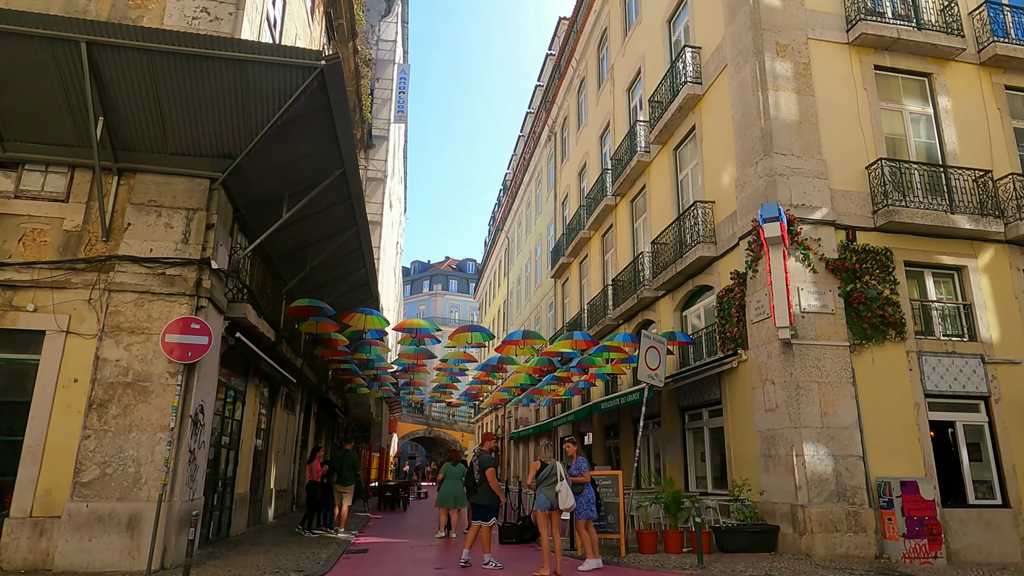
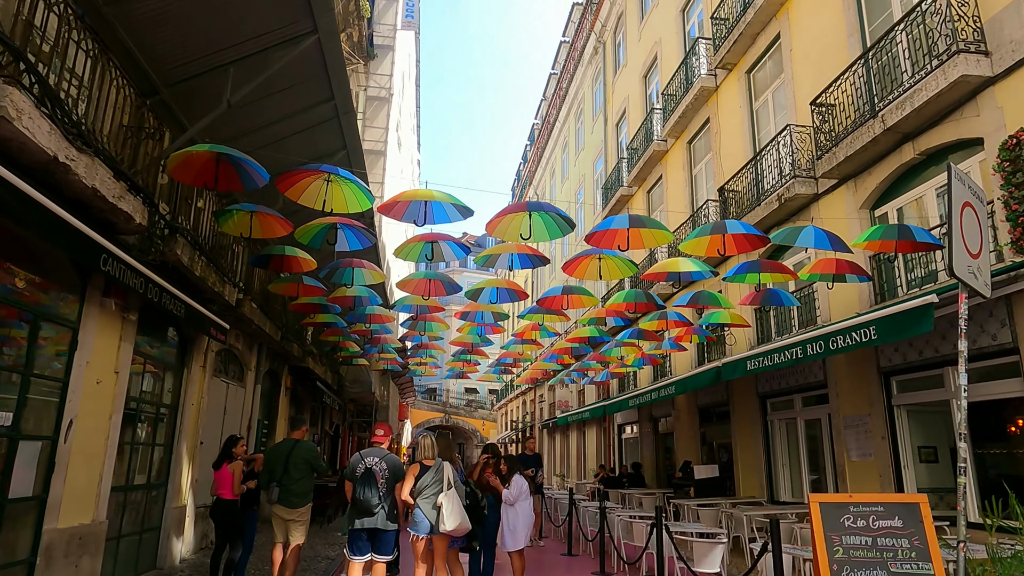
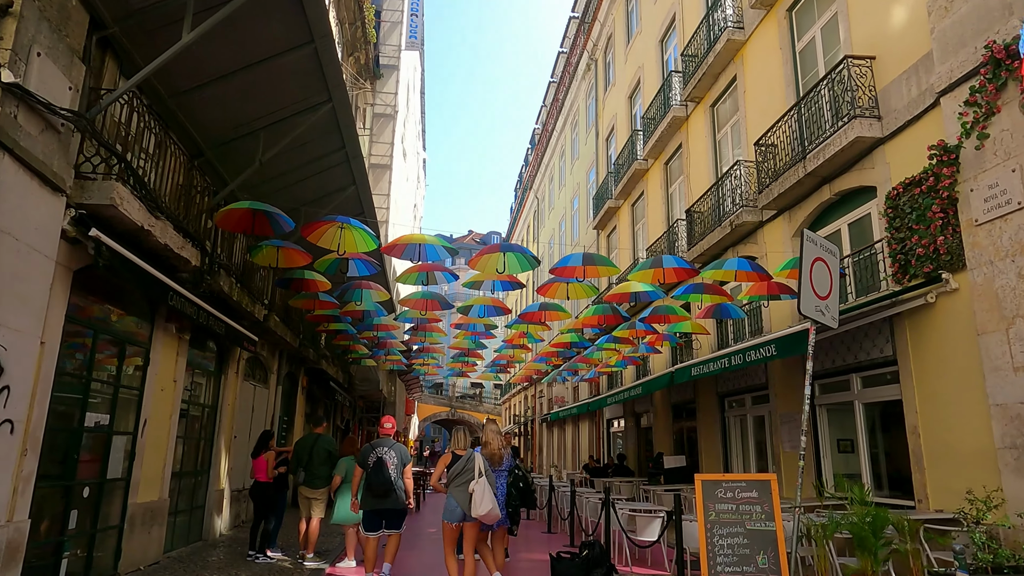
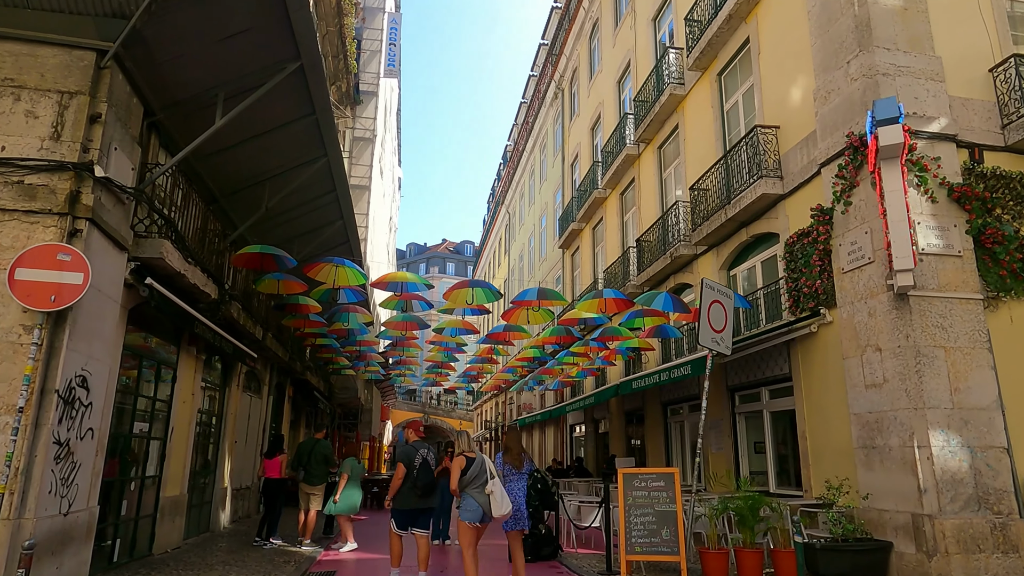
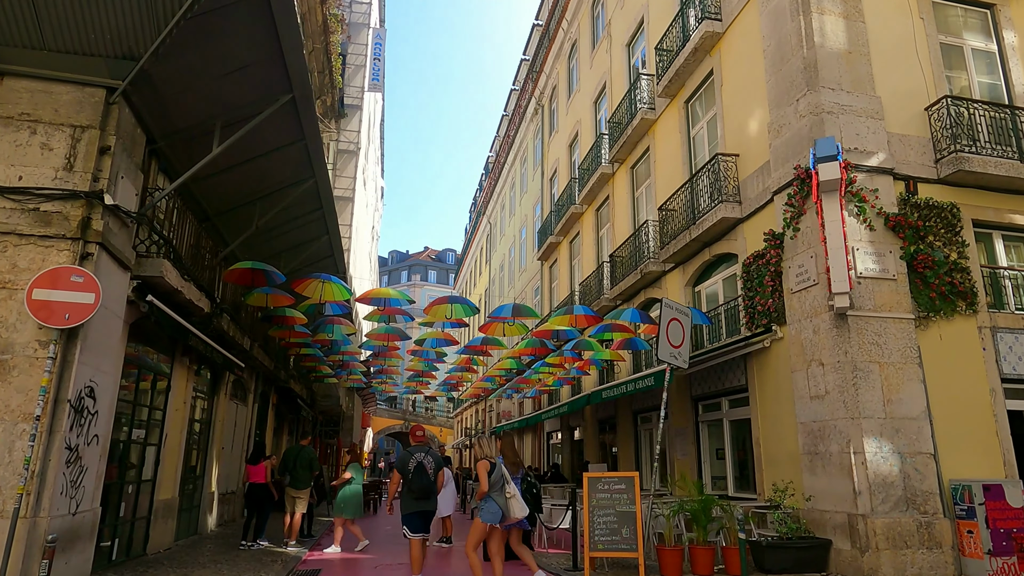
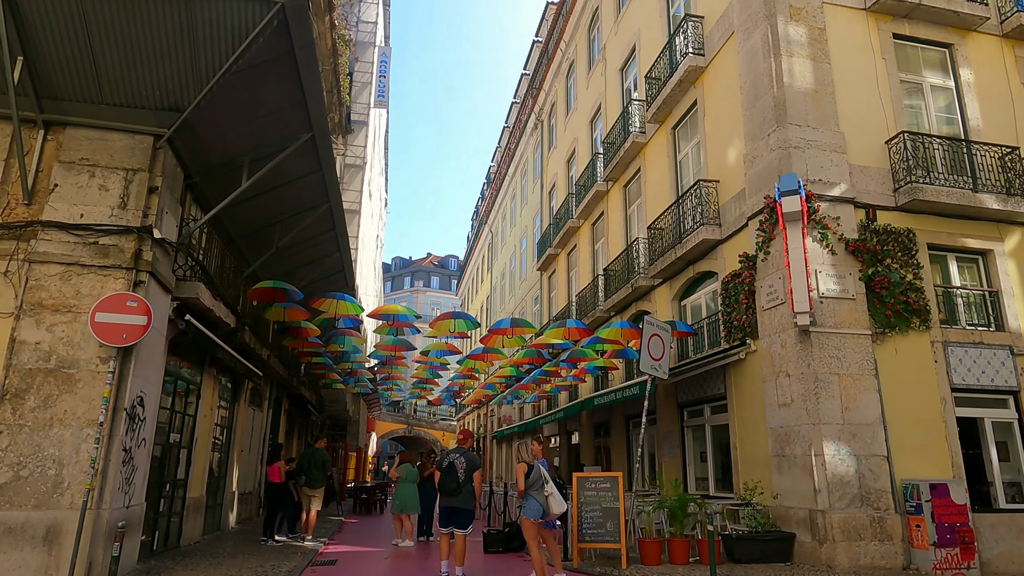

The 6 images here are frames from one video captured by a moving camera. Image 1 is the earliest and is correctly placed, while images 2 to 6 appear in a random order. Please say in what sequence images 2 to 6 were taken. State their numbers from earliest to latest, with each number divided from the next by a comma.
6, 5, 4, 3, 2
